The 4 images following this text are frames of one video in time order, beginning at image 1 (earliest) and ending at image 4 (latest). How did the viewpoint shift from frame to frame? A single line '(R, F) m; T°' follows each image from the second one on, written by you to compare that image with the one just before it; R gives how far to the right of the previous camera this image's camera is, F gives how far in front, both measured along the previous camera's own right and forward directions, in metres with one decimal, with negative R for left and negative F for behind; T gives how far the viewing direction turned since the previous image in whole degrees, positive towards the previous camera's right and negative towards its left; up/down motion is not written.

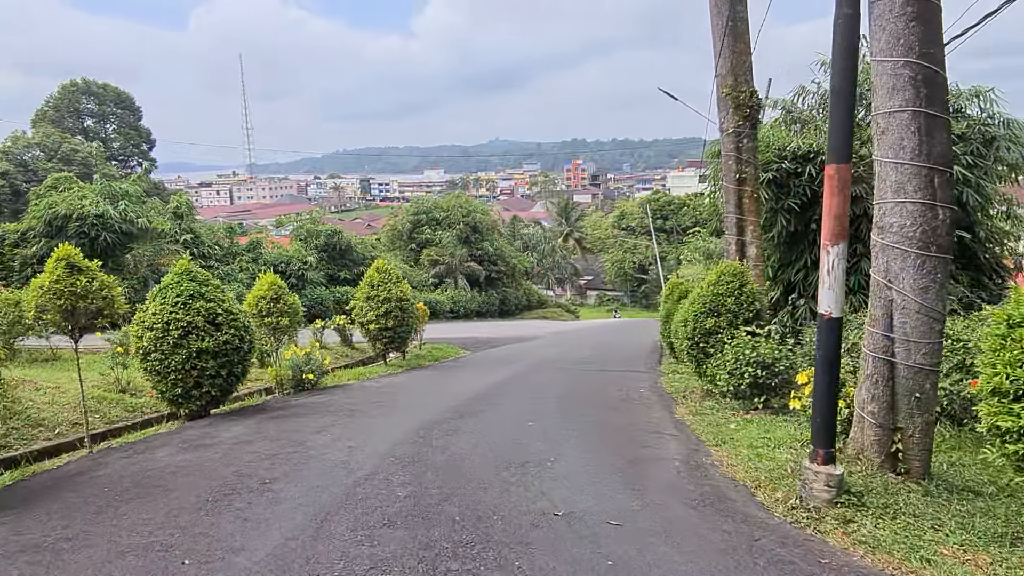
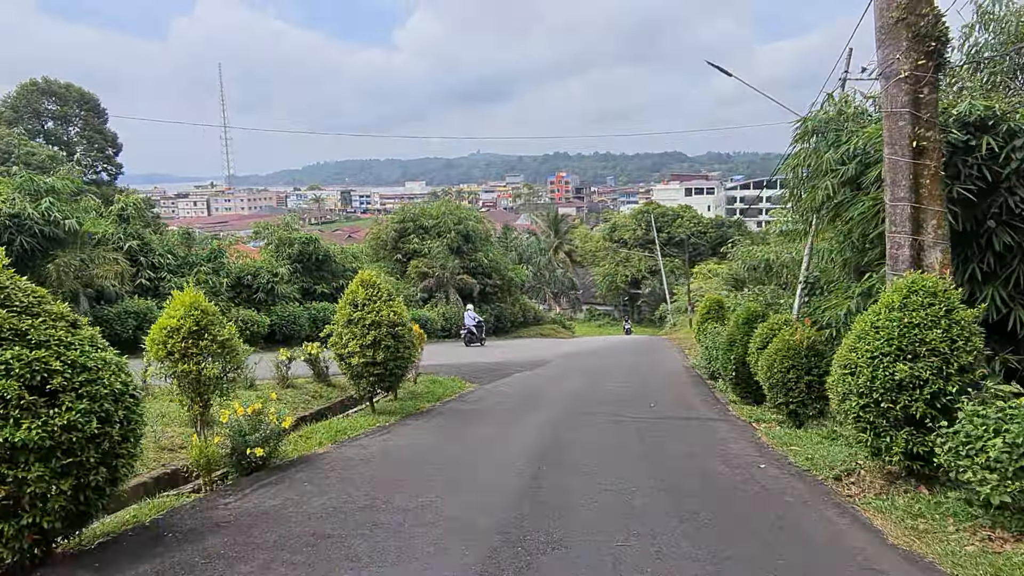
(-0.6, +2.7) m; +2°
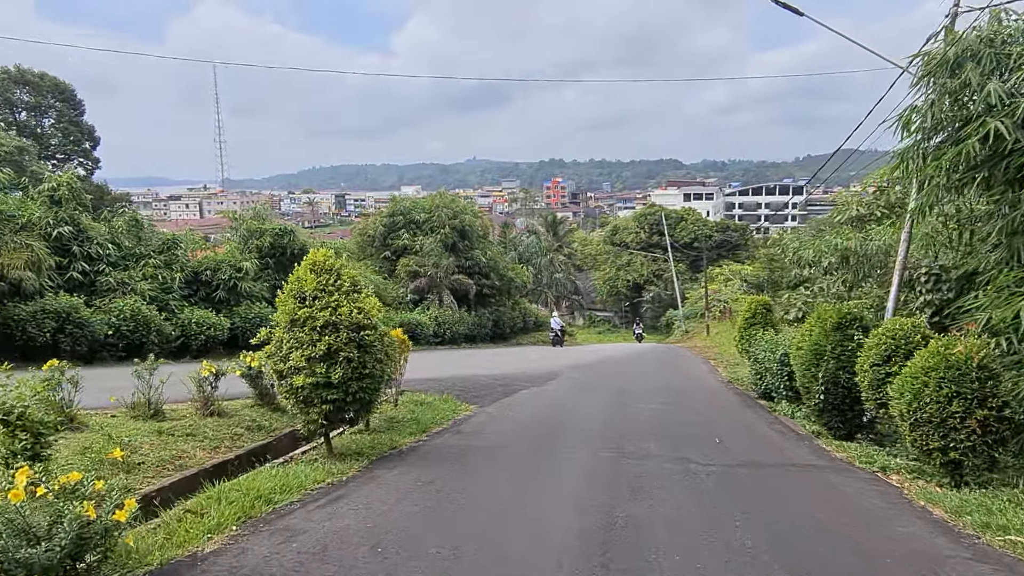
(-0.2, +2.4) m; 0°
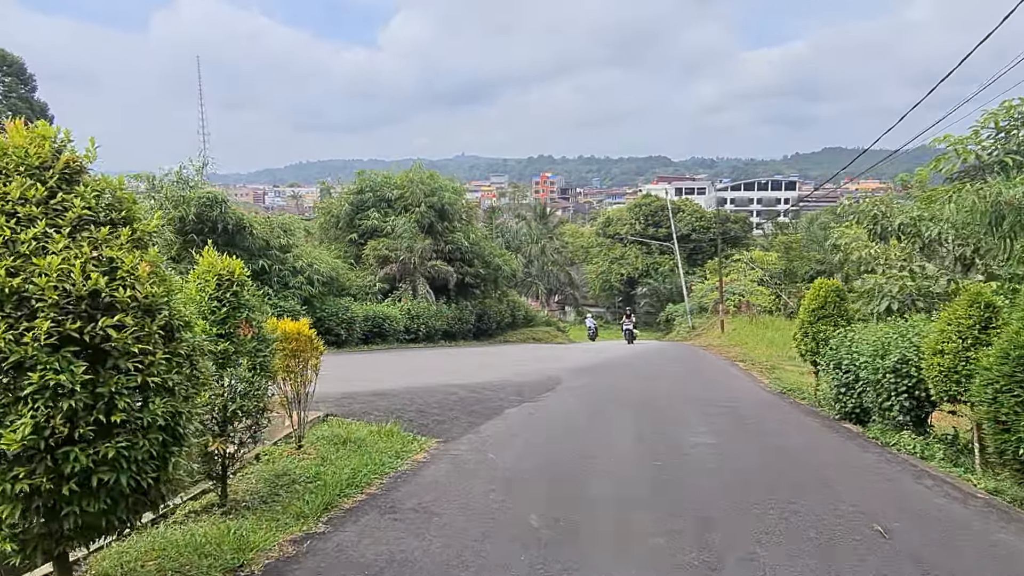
(0.0, +3.1) m; +1°
